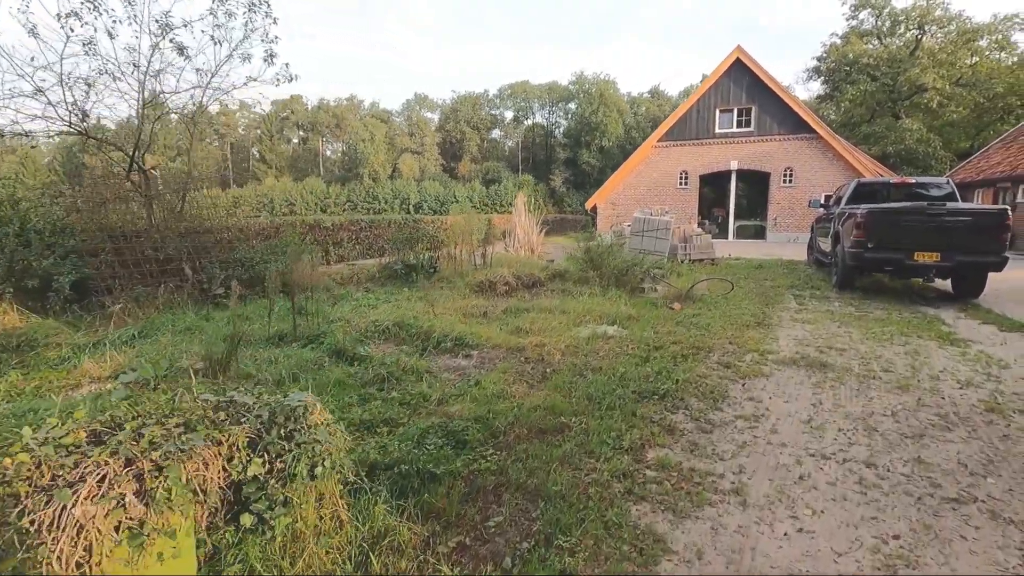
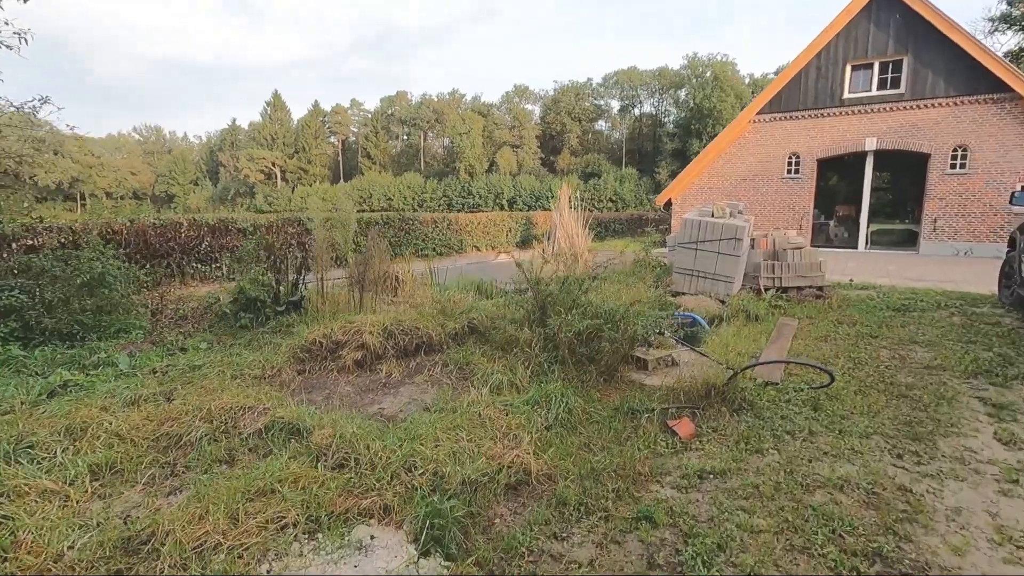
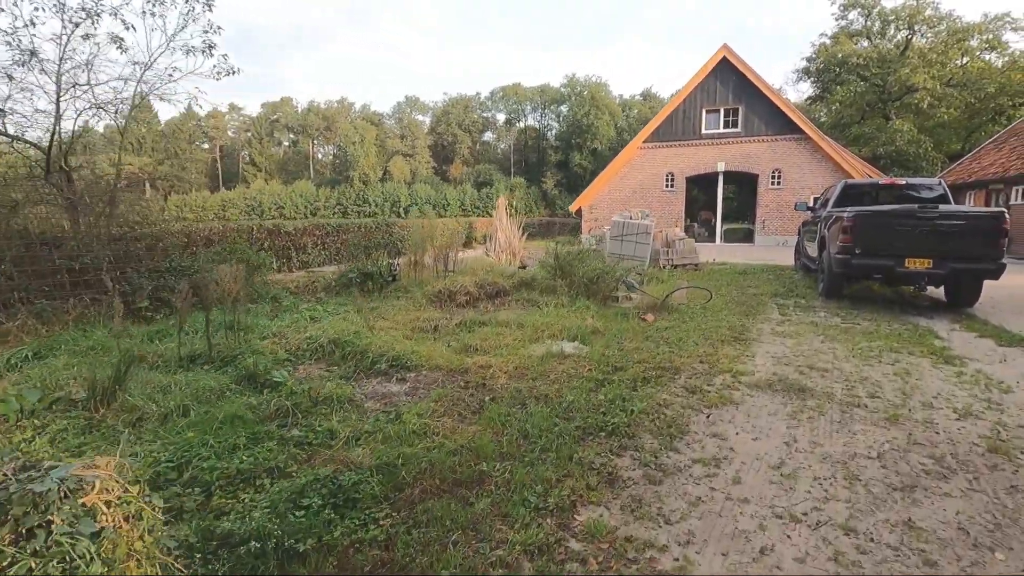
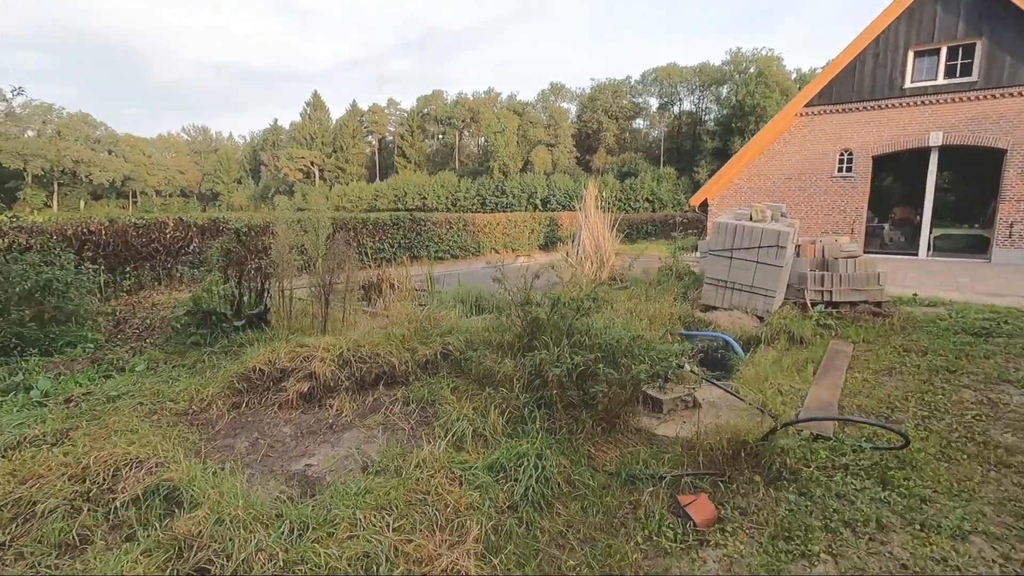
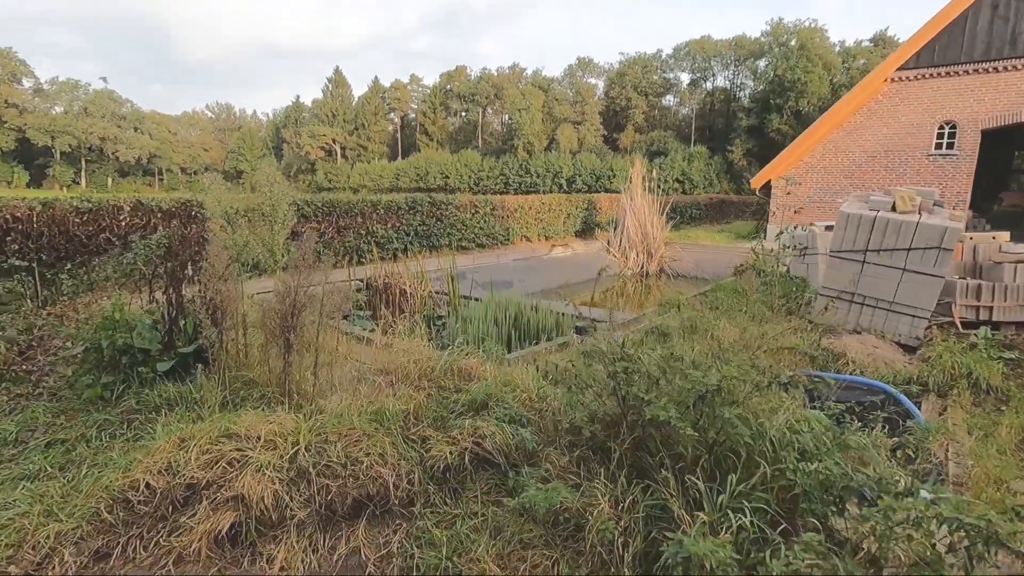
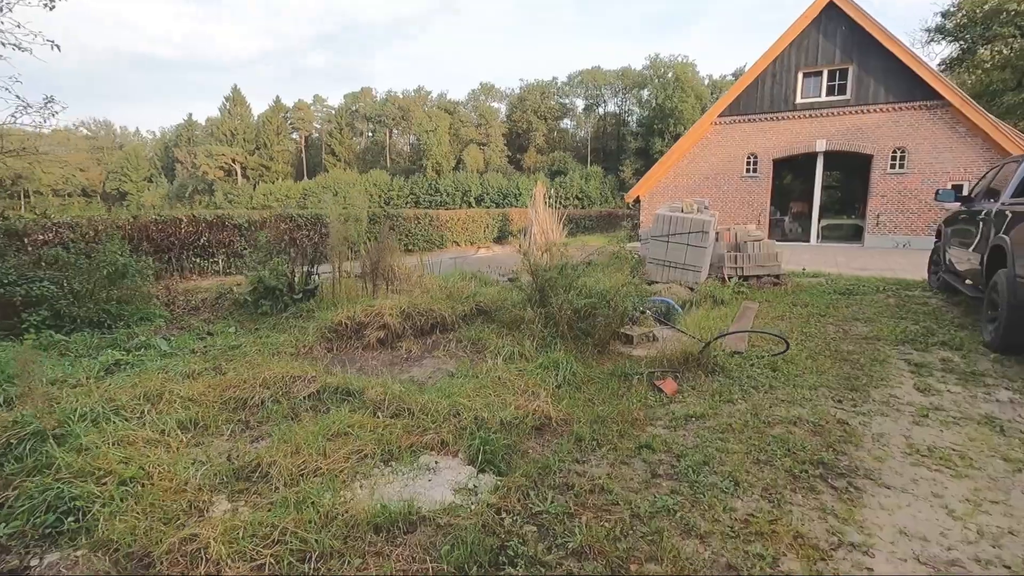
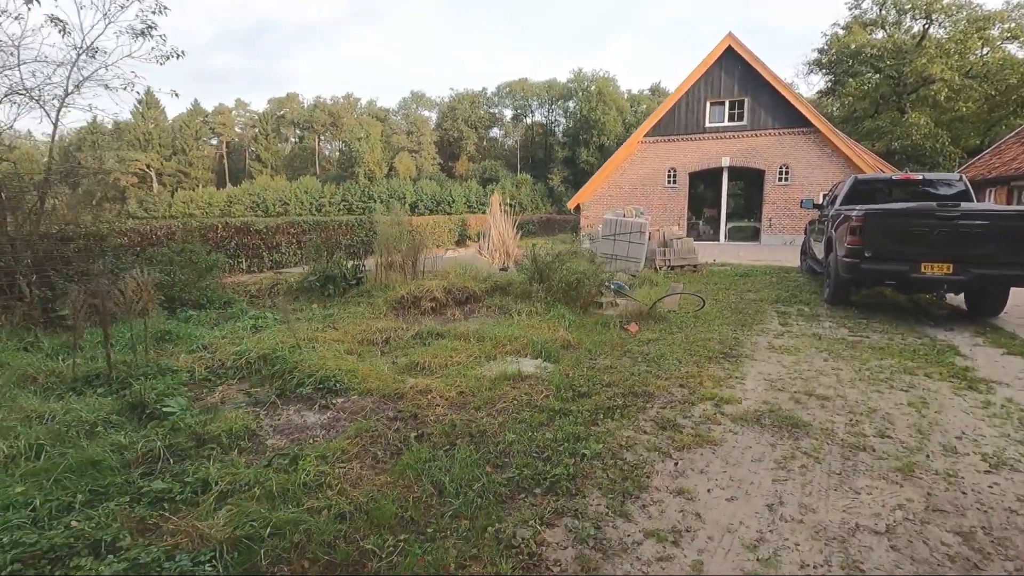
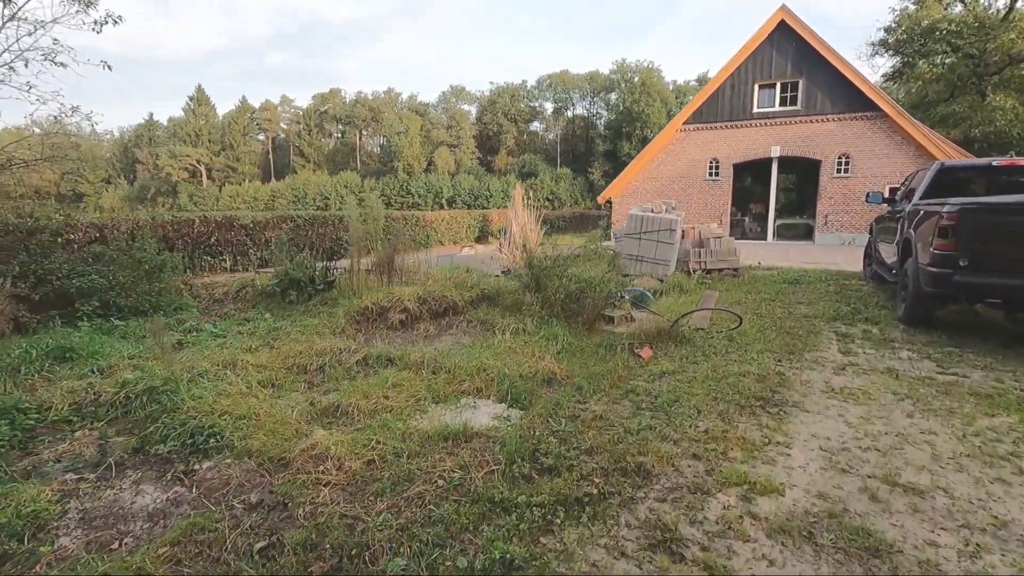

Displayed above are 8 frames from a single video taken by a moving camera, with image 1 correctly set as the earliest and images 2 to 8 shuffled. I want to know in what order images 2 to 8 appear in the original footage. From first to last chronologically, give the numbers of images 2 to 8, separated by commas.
3, 7, 8, 6, 2, 4, 5
